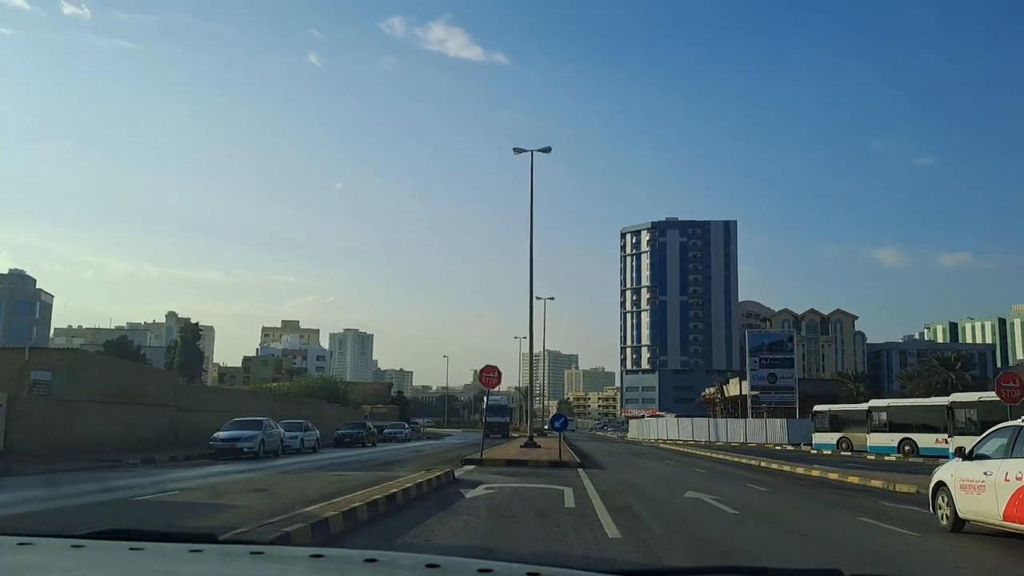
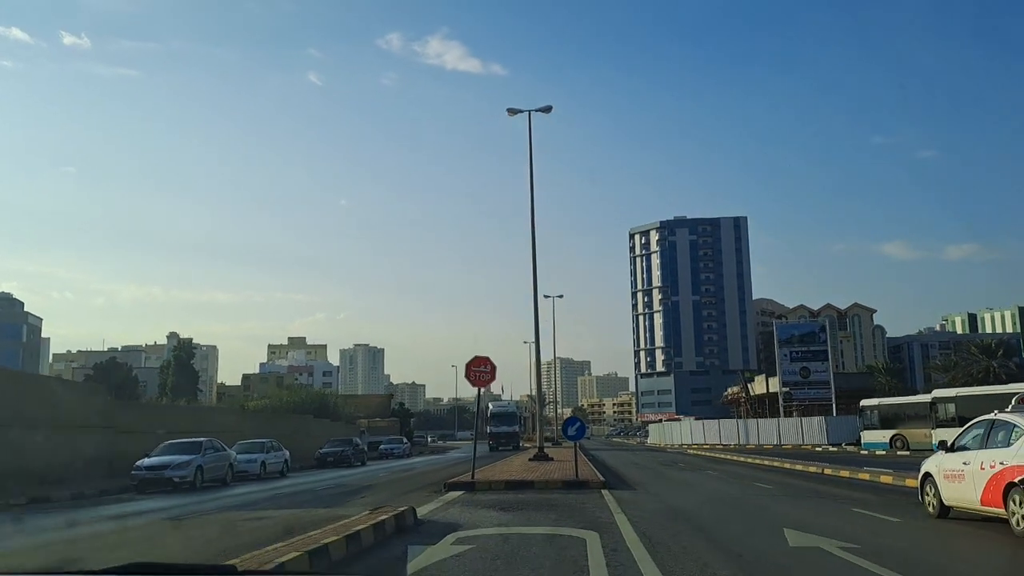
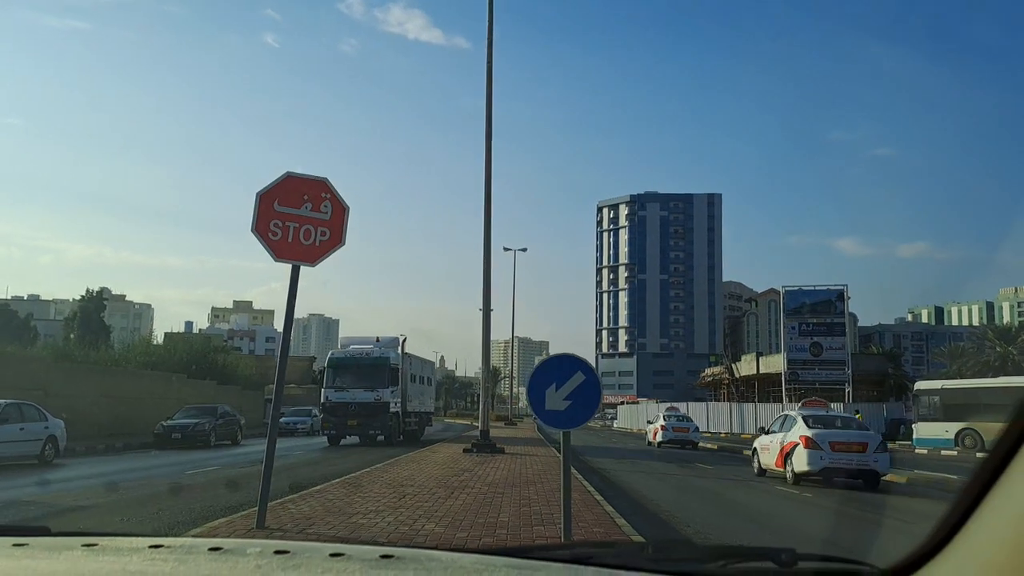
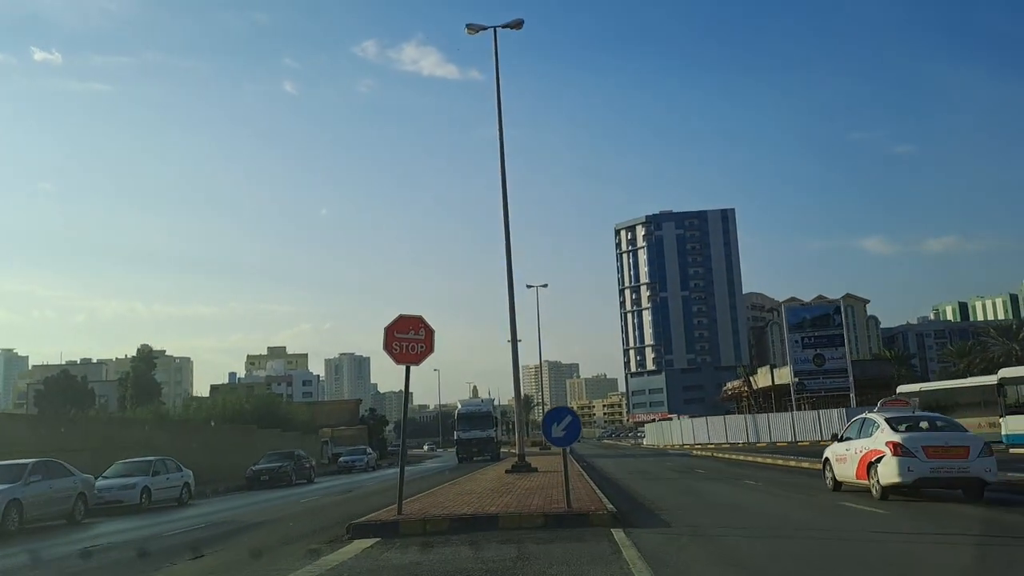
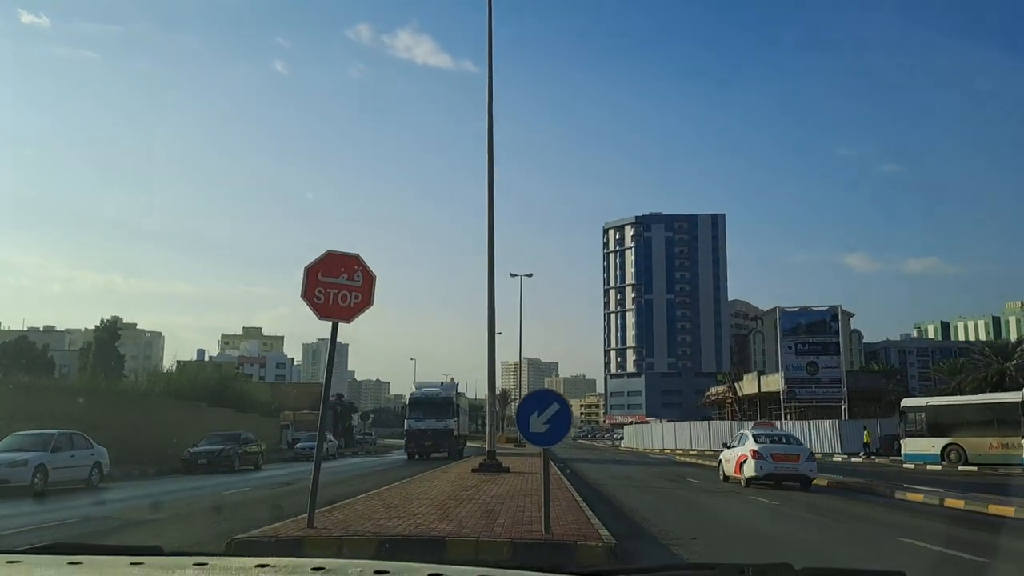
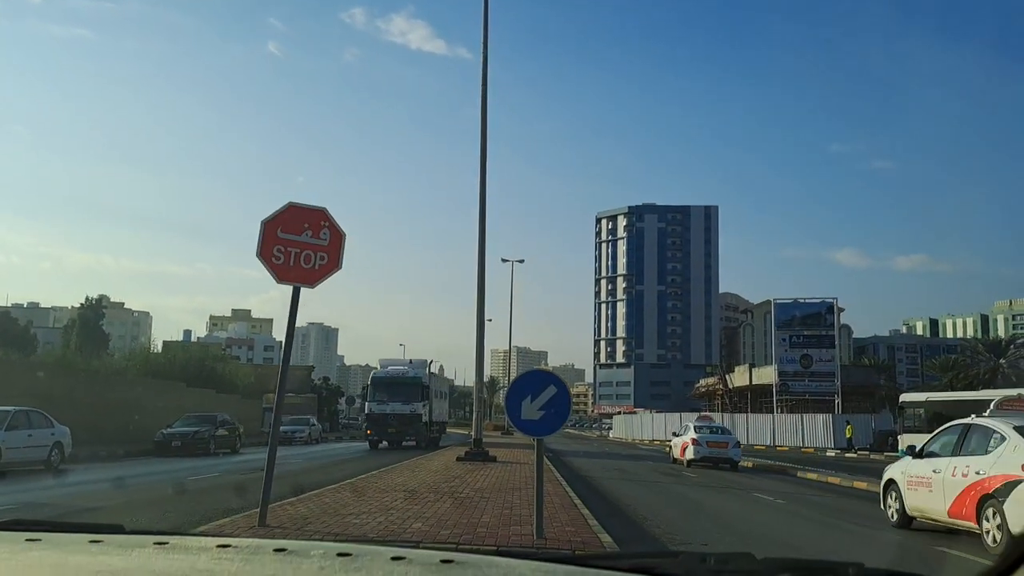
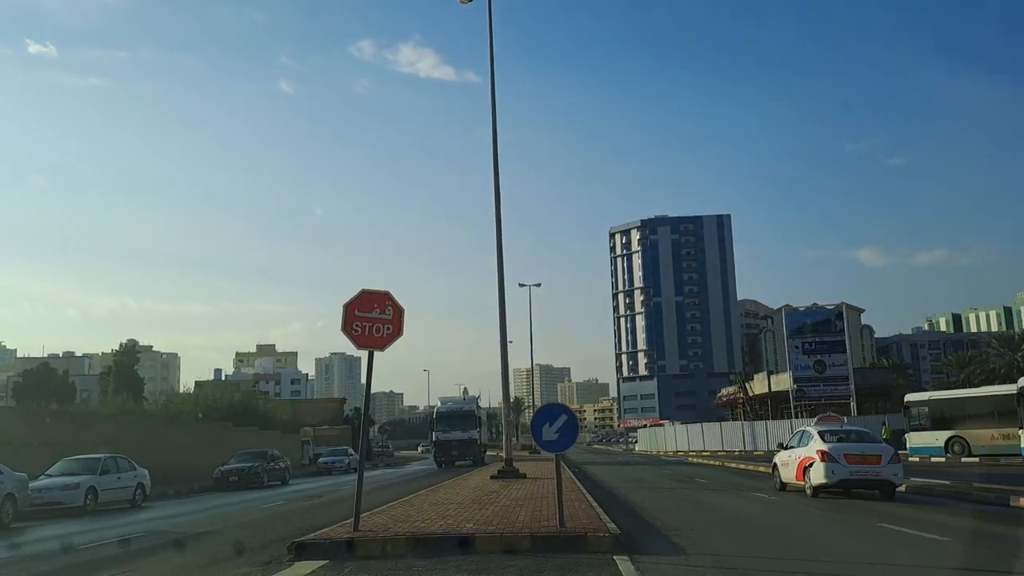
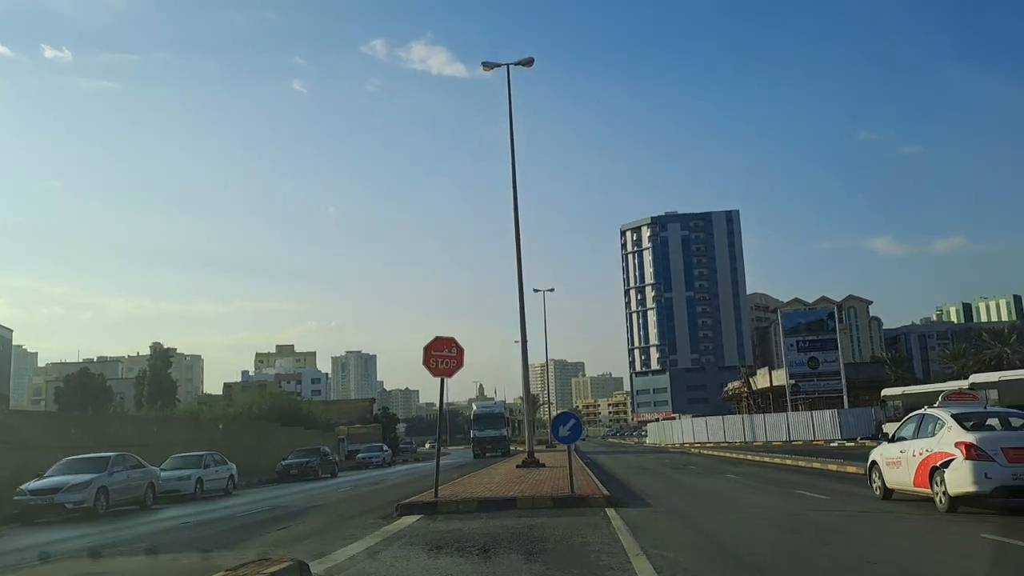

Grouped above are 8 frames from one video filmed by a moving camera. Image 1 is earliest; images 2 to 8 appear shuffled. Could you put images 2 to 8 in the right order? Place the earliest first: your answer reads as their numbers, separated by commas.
2, 8, 4, 7, 5, 6, 3
